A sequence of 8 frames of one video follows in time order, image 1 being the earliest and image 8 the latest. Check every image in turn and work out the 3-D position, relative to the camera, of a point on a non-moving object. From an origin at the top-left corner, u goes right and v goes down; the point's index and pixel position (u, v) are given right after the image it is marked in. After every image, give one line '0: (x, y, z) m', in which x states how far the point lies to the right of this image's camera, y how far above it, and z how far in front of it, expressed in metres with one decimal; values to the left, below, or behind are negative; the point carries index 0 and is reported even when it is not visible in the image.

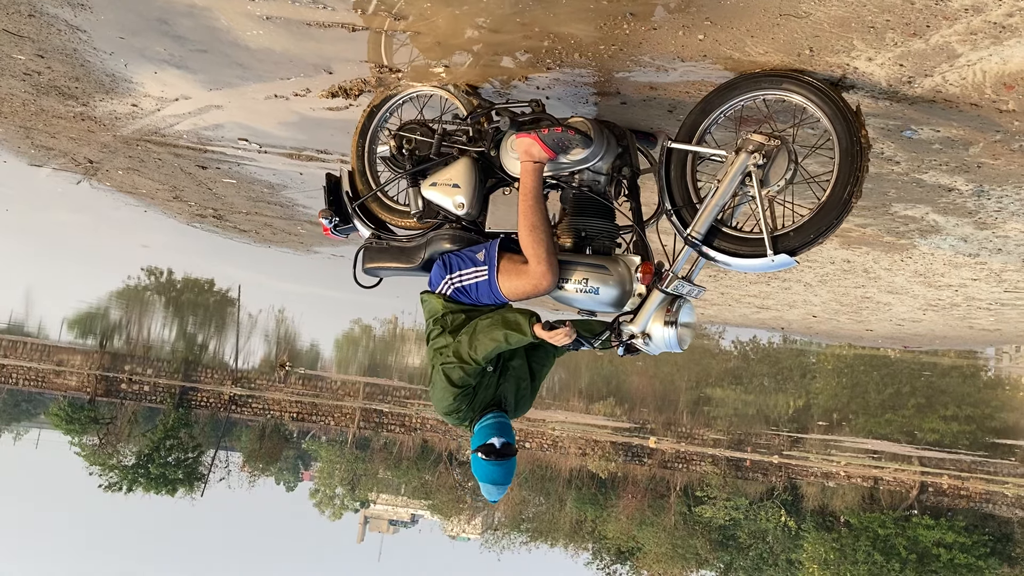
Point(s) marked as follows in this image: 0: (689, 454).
0: (+2.1, -2.0, +7.1) m
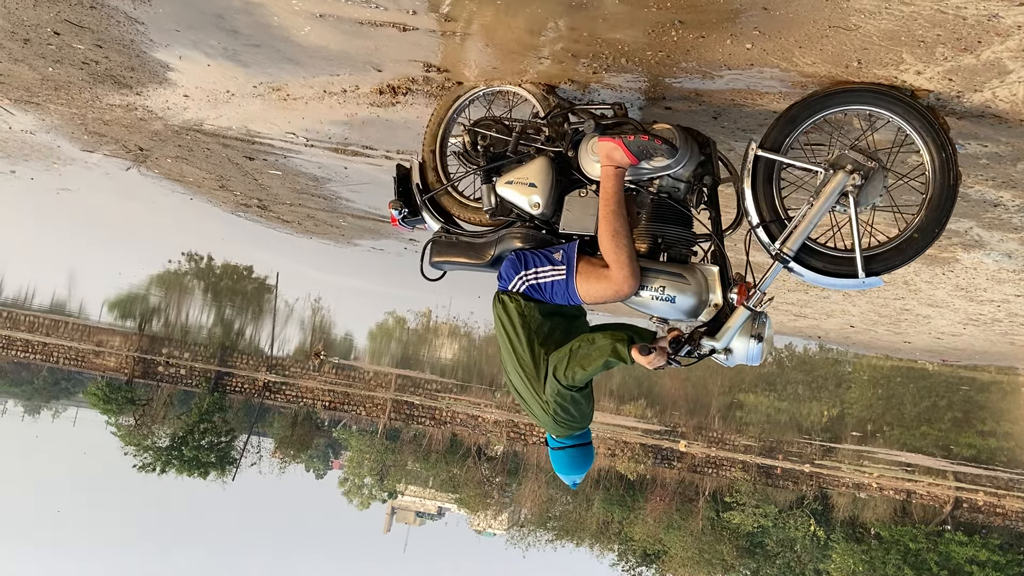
0: (+2.5, -2.1, +7.1) m
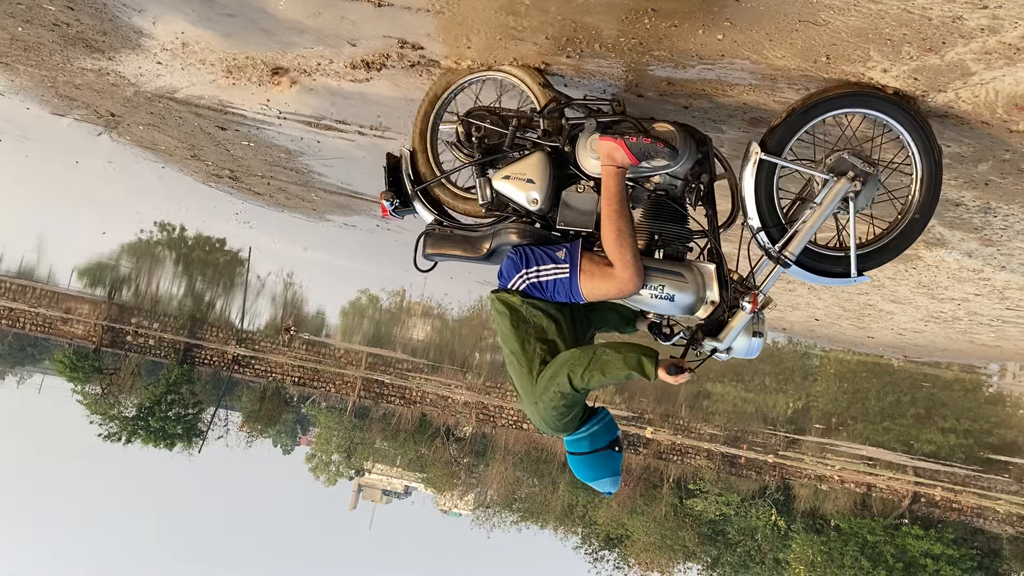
0: (+2.1, -2.0, +7.1) m
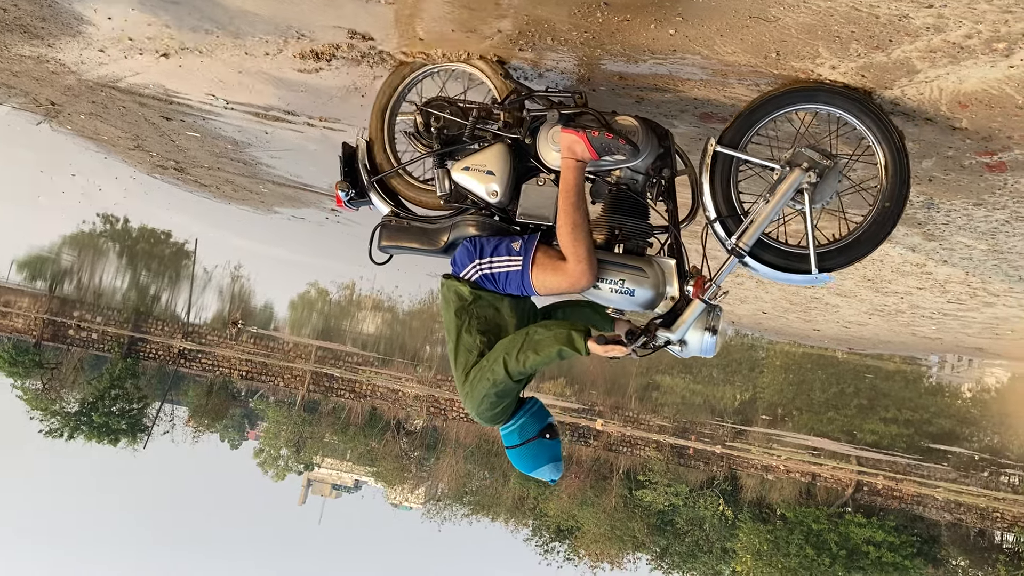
0: (+1.5, -1.9, +7.2) m
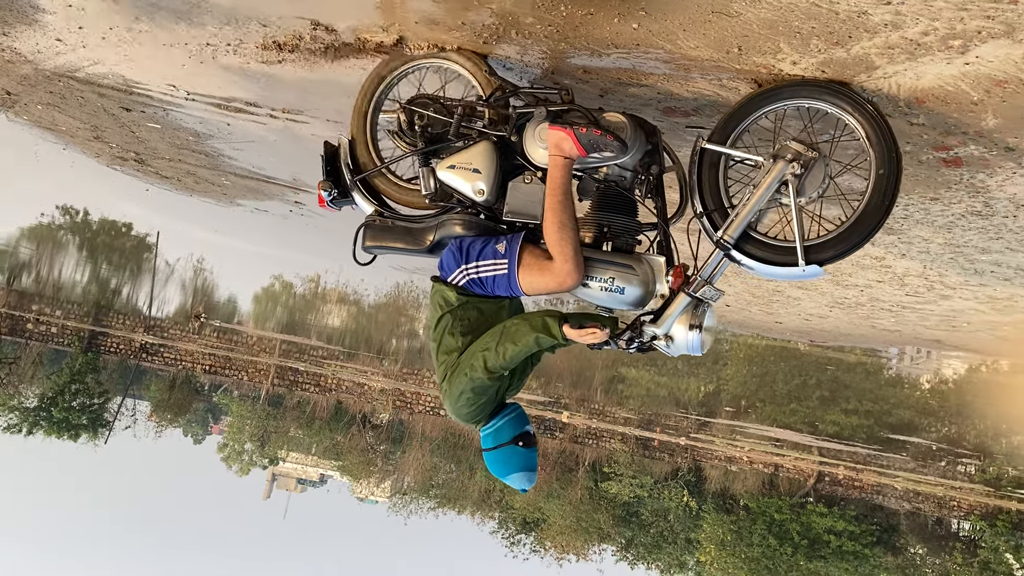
0: (+1.1, -1.8, +7.2) m
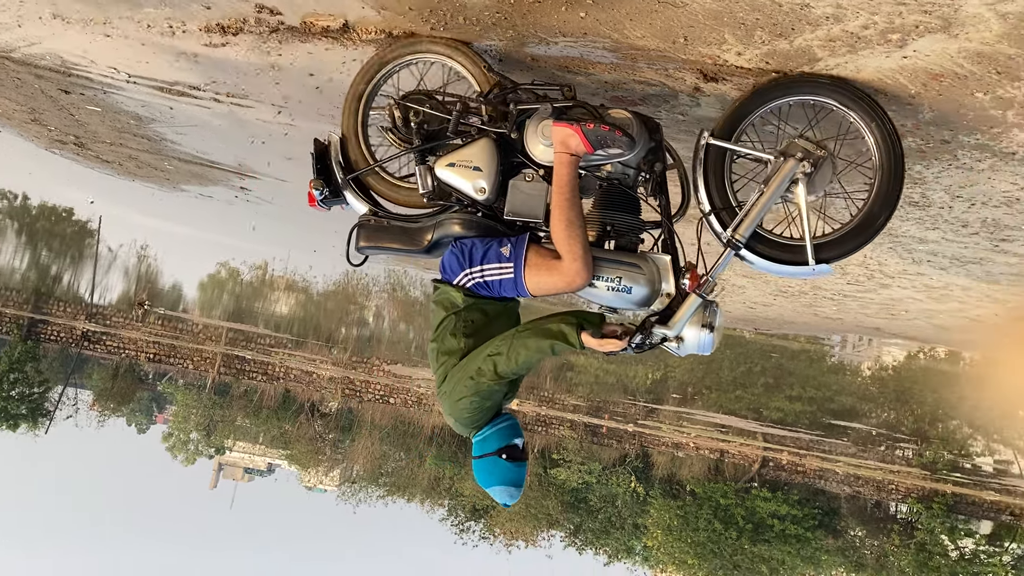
0: (+0.5, -1.6, +7.3) m
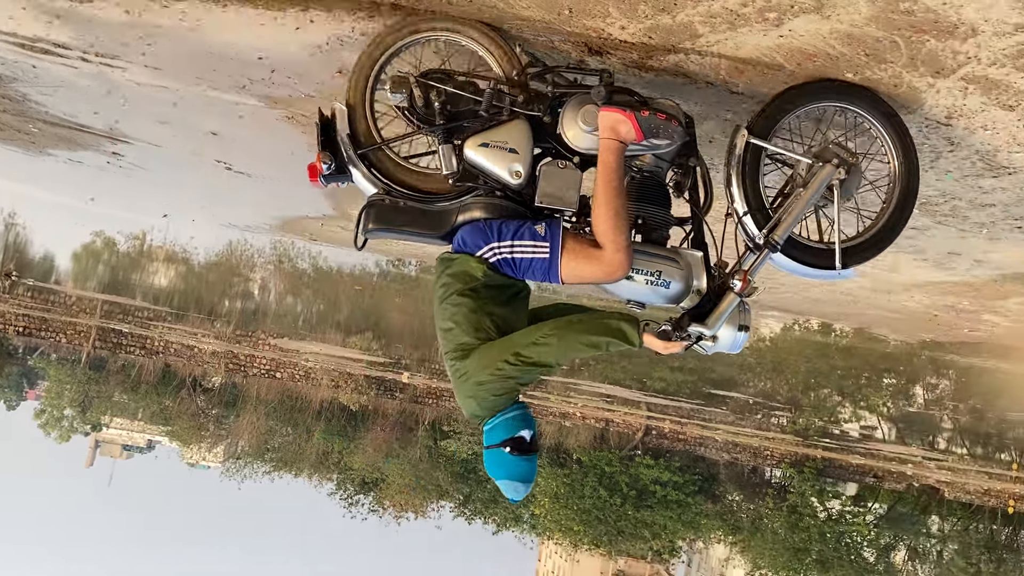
0: (-0.9, -1.3, +7.3) m
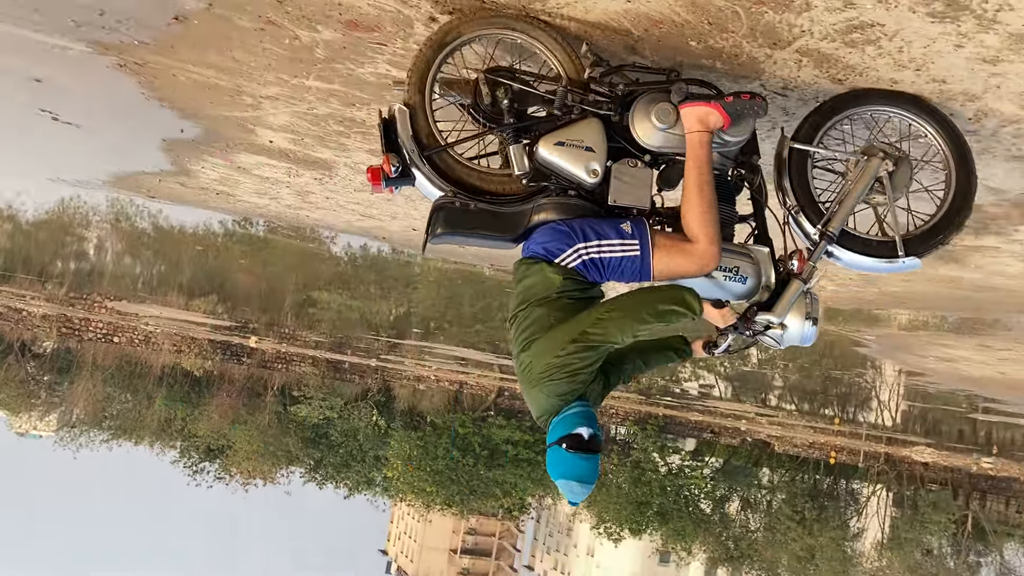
0: (-2.7, -0.8, +7.2) m
